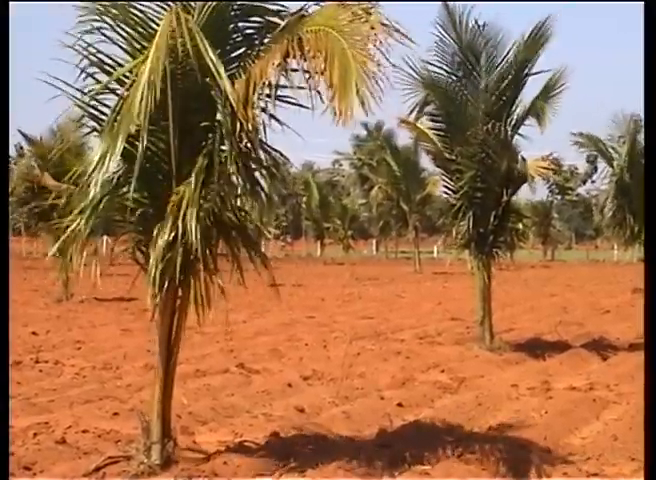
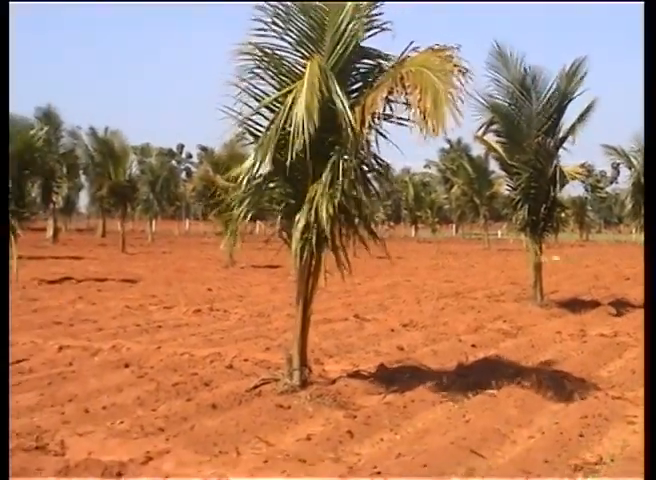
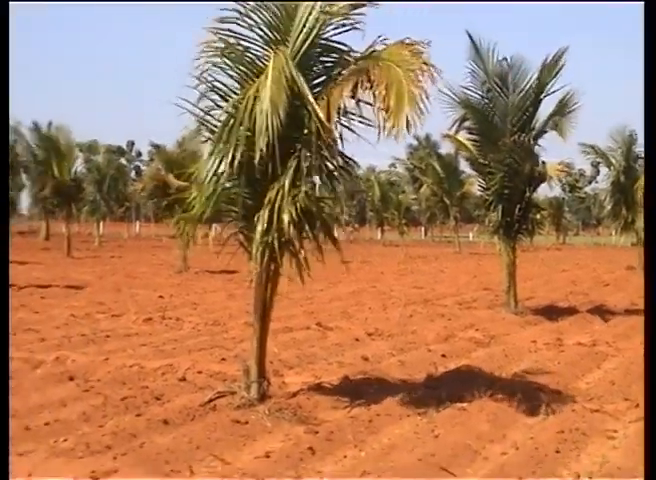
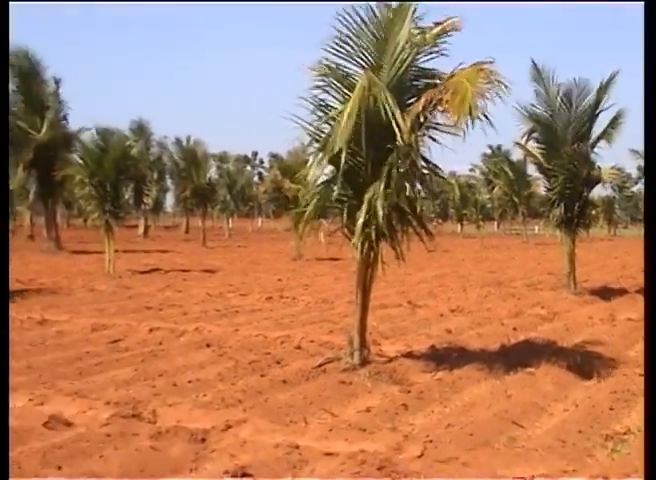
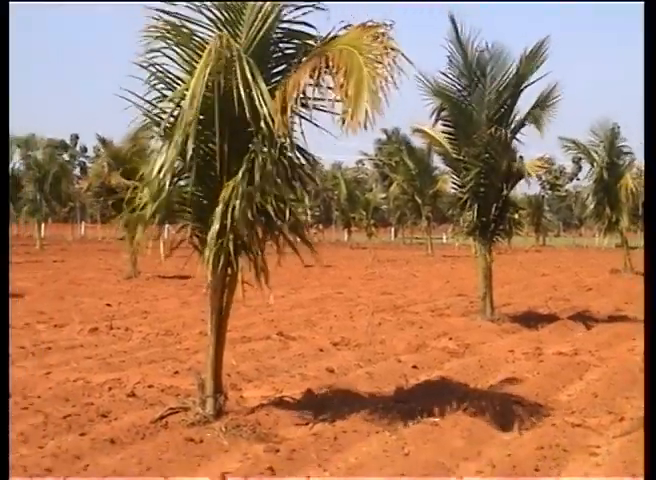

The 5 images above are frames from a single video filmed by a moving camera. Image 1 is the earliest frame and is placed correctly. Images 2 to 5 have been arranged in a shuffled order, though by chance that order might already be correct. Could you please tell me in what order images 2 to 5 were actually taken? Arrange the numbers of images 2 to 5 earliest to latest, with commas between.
5, 3, 2, 4
